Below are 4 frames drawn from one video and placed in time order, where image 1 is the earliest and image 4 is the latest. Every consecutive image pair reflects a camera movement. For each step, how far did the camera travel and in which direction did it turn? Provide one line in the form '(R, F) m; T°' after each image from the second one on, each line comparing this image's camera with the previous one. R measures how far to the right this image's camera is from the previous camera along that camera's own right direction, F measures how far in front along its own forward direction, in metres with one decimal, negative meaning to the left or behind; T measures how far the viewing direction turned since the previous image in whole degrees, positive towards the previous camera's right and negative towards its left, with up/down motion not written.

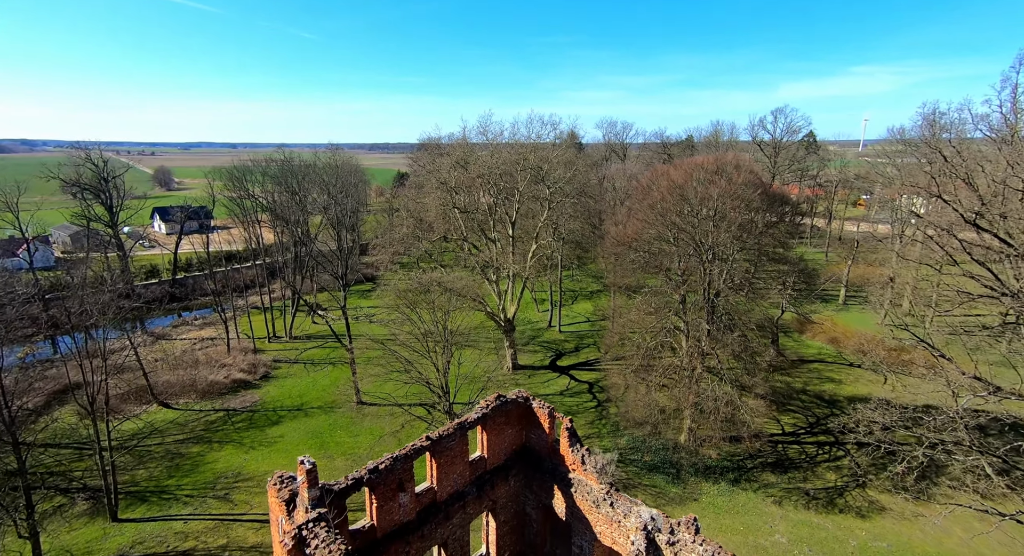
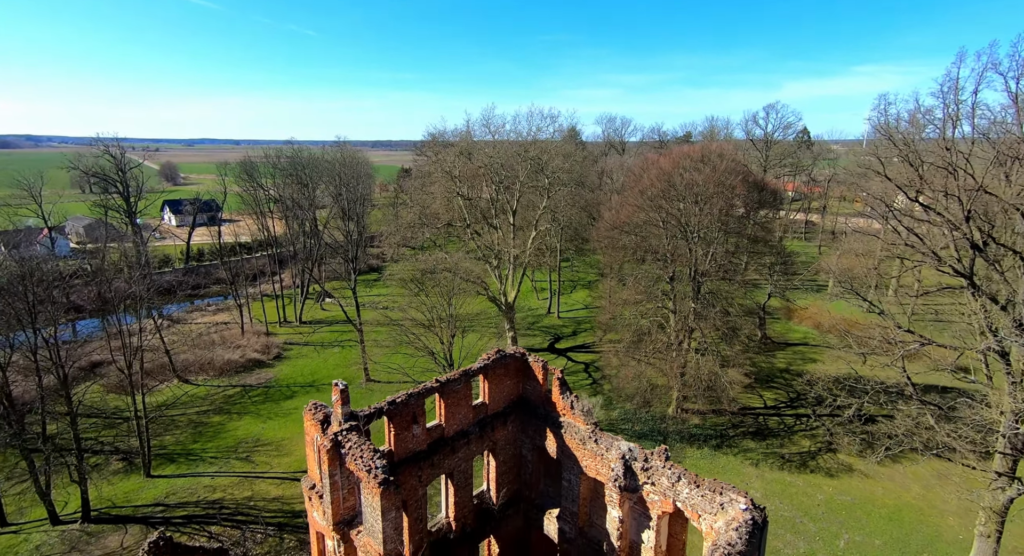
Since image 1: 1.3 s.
(+0.1, -1.8) m; 0°
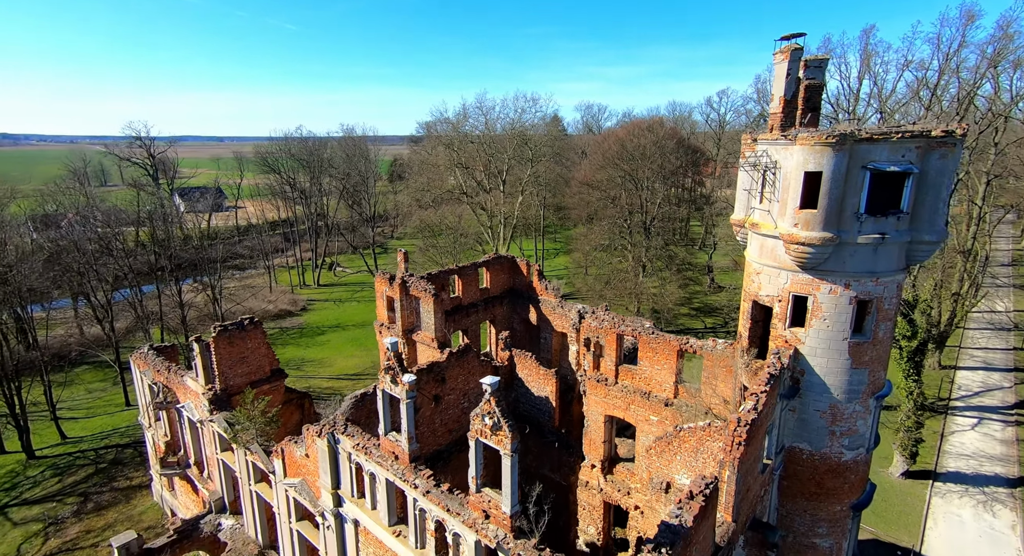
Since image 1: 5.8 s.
(-0.2, -6.8) m; +1°
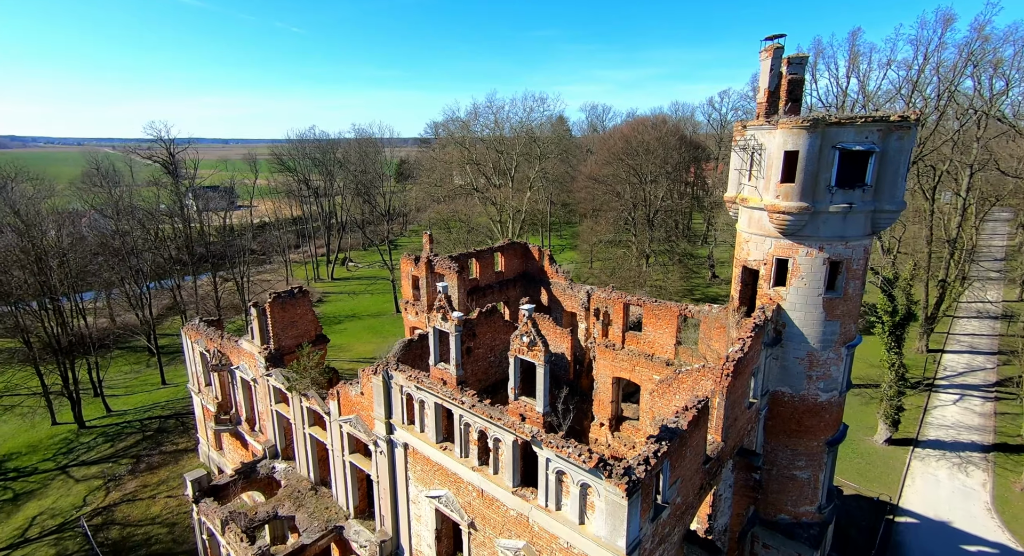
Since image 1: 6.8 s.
(-0.4, -1.6) m; 0°
